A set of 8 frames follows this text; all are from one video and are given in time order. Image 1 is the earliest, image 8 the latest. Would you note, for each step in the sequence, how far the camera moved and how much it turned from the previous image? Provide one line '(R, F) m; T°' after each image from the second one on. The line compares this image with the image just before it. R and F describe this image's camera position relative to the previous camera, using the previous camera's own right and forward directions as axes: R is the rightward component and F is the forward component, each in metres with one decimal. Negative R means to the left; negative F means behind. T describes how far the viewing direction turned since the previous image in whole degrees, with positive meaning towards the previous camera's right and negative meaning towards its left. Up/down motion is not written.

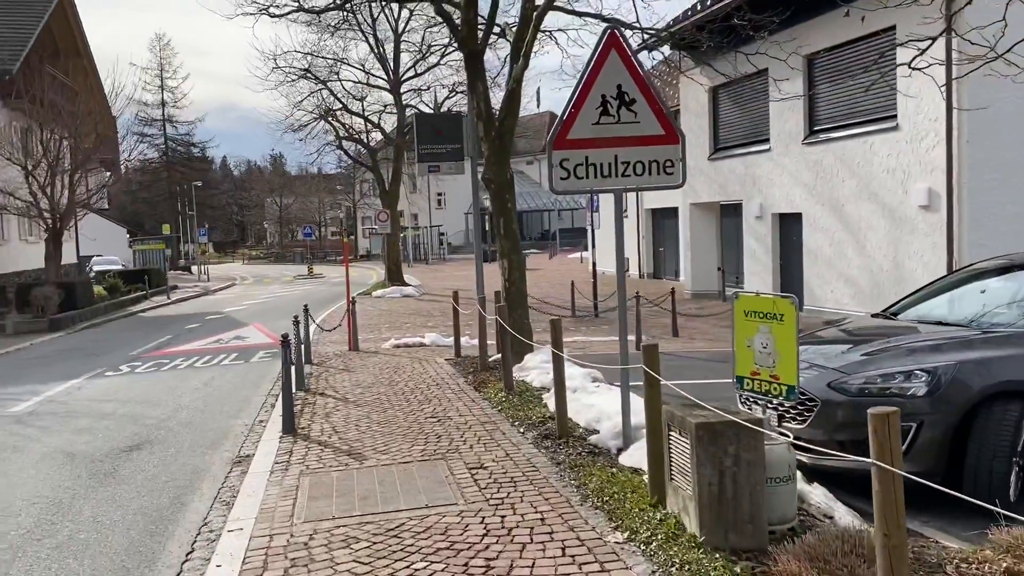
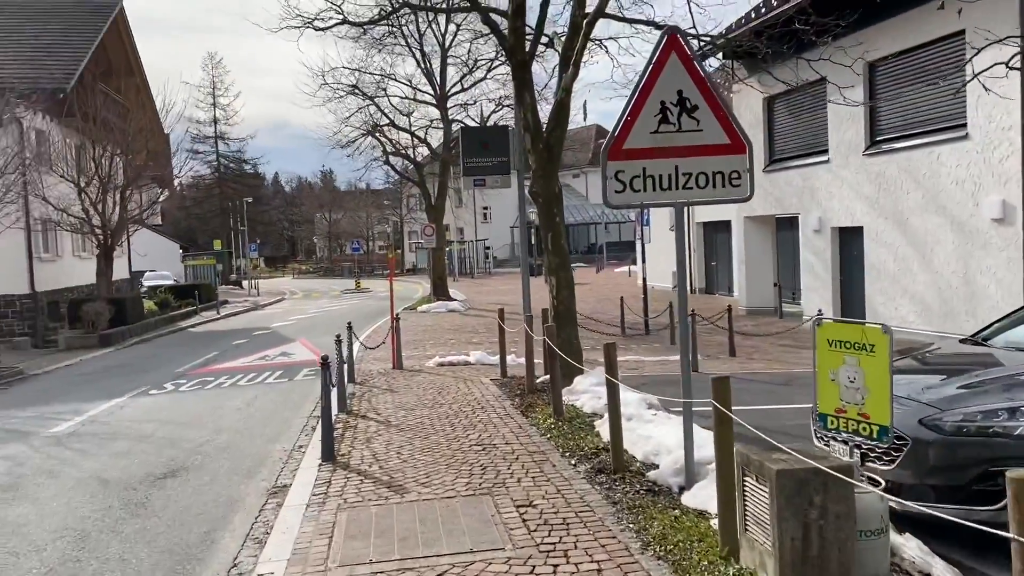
(0.0, +0.4) m; -3°
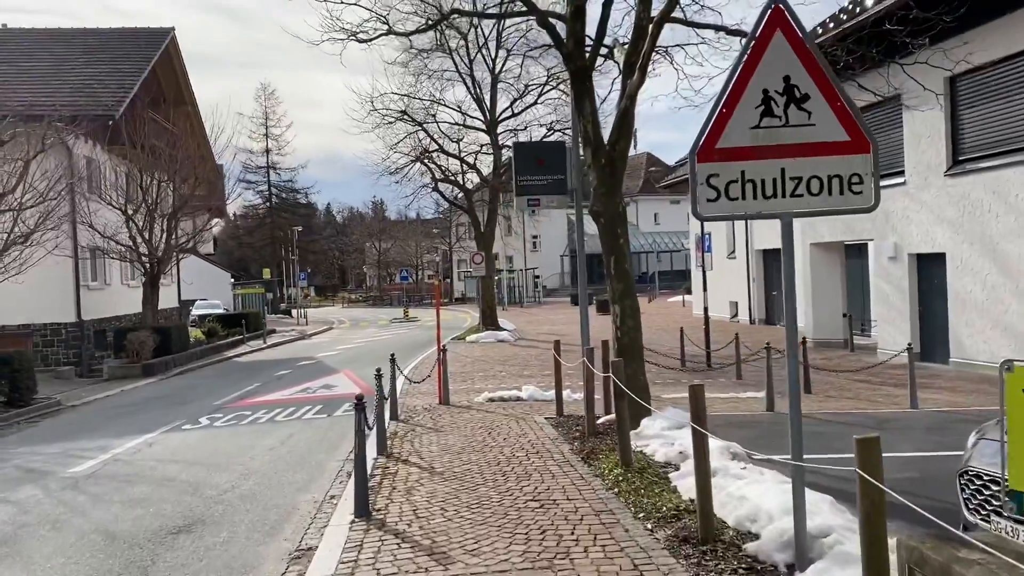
(-0.1, +0.9) m; -3°
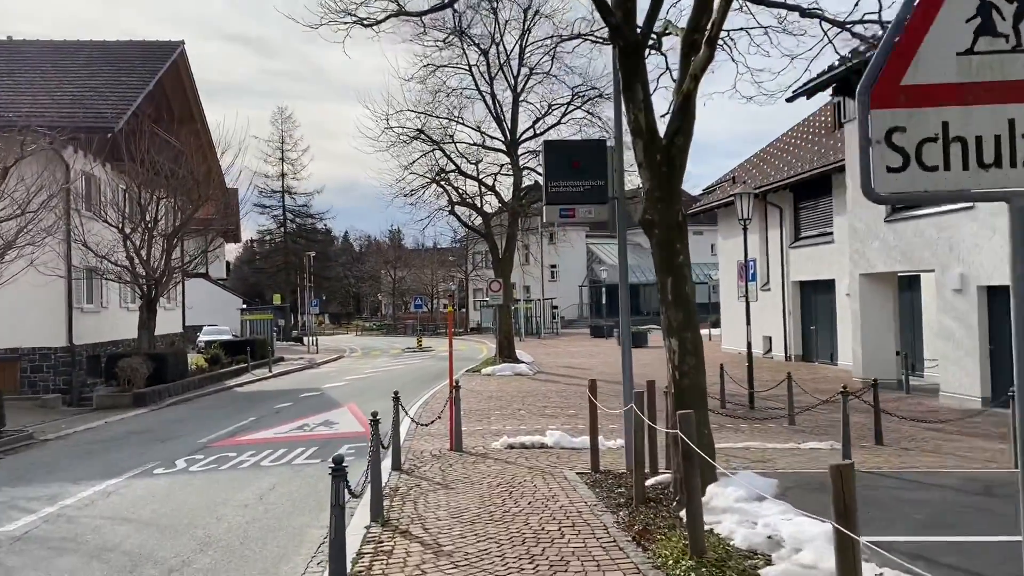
(-0.1, +1.6) m; -1°
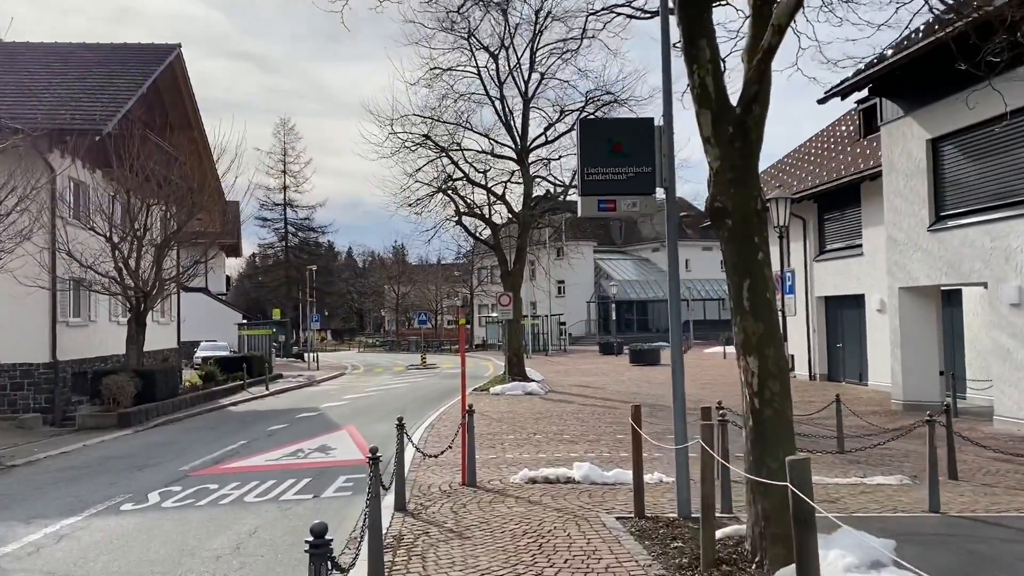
(-0.2, +1.3) m; 0°
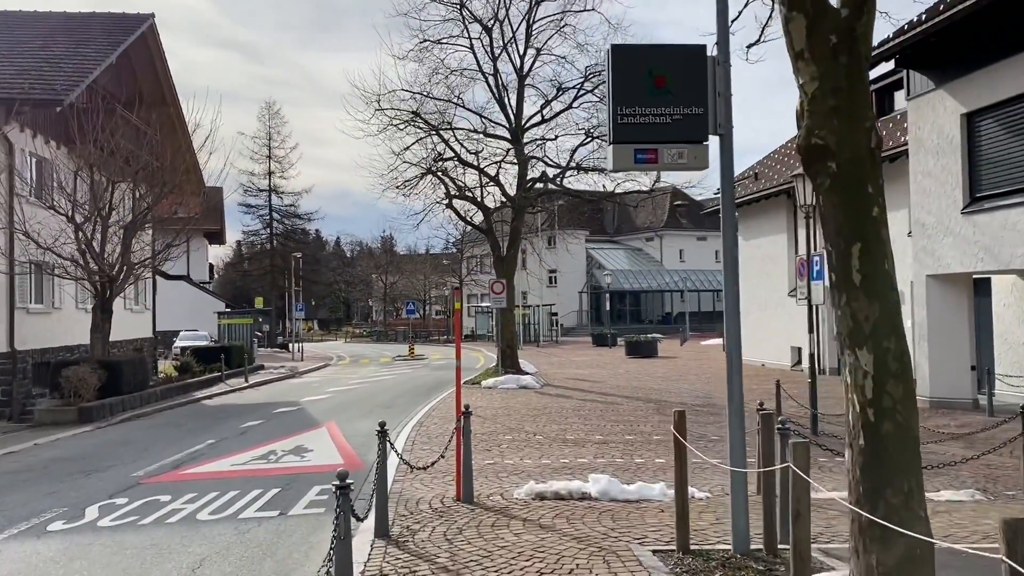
(-0.1, +1.4) m; +1°
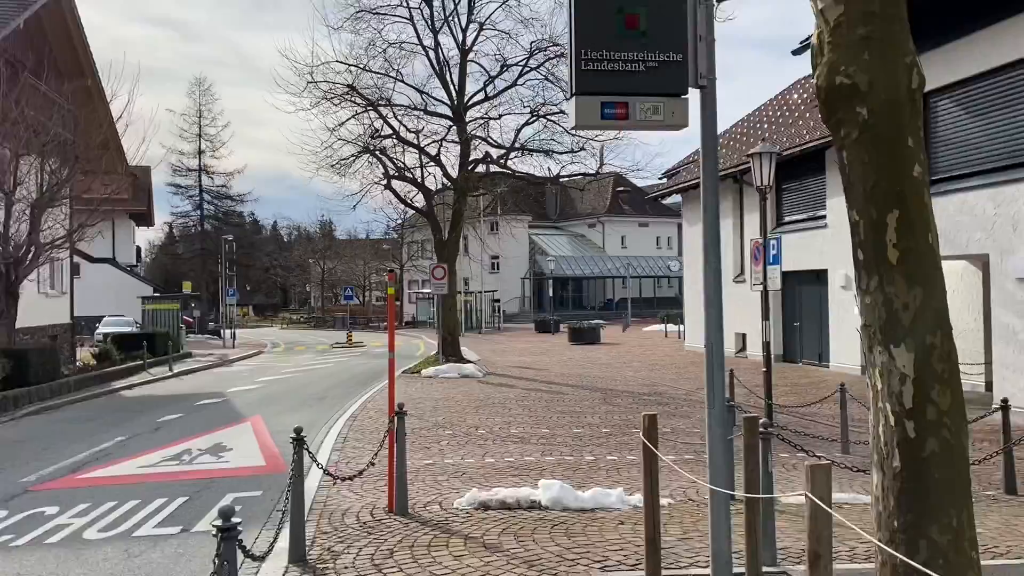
(0.0, +0.9) m; +4°
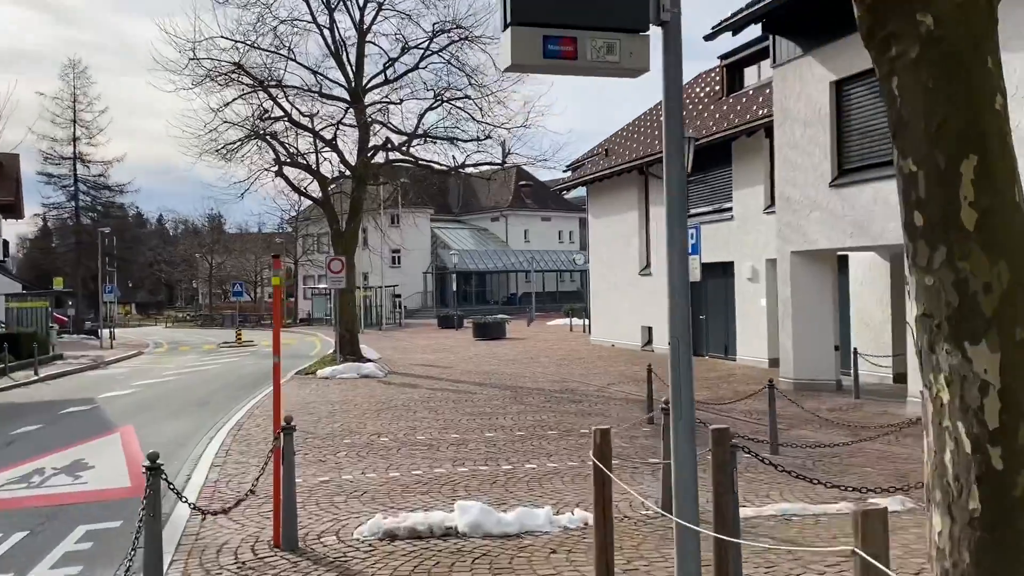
(-0.1, +0.9) m; +7°
